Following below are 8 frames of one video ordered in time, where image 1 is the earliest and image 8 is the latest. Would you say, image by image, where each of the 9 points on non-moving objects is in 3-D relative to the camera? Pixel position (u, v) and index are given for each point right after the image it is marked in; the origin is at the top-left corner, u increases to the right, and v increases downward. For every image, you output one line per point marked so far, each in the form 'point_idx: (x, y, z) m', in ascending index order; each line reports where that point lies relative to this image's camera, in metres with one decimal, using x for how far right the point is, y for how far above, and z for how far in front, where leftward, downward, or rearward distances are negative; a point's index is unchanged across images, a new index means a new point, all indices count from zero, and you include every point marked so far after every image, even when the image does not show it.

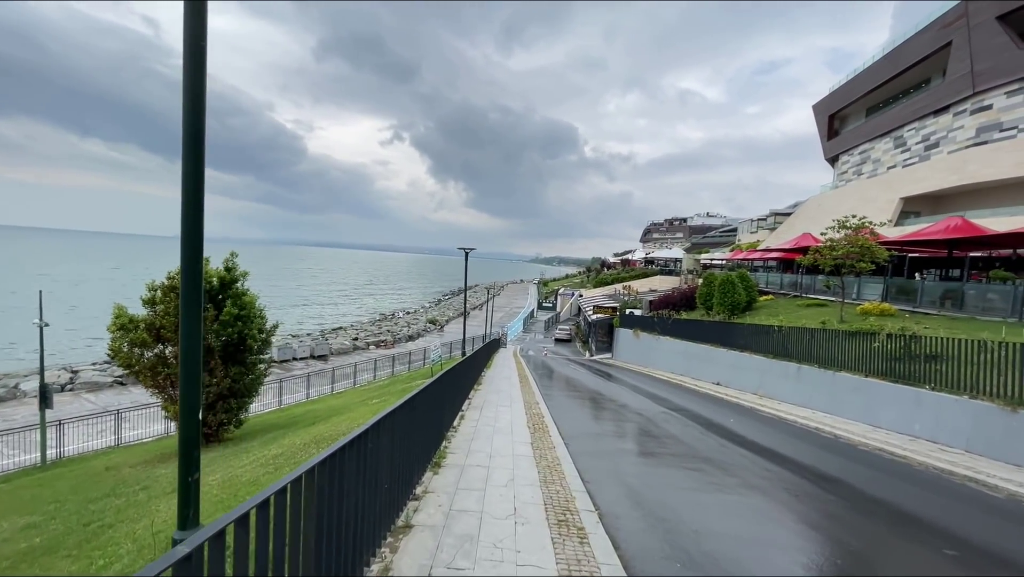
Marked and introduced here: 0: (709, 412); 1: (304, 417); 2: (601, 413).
0: (+5.5, -3.5, +12.2) m
1: (-7.7, -4.8, +16.2) m
2: (+2.6, -3.5, +12.7) m
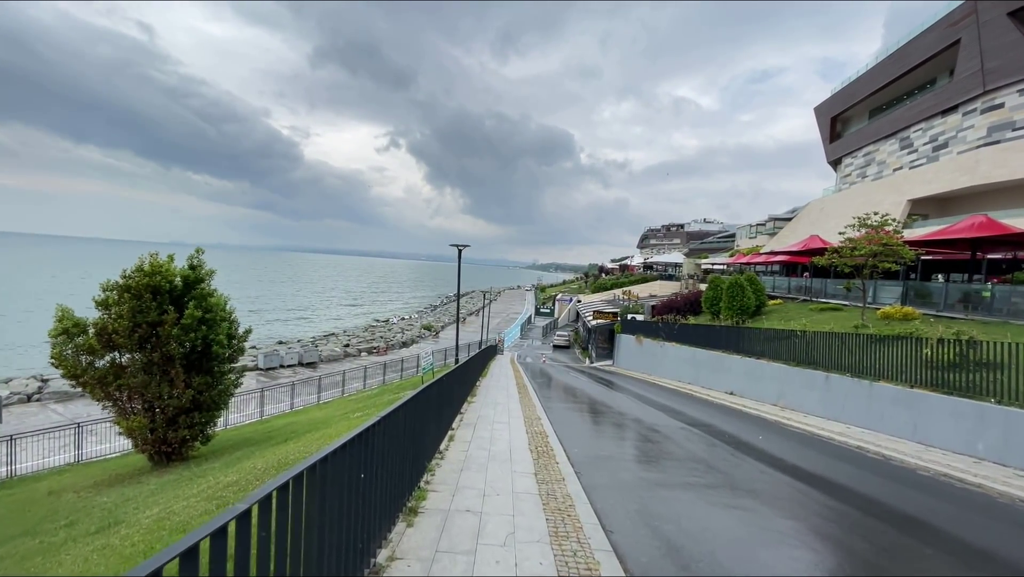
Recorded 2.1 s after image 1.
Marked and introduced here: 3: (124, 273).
0: (+5.5, -3.5, +10.9) m
1: (-7.8, -4.9, +14.7) m
2: (+2.5, -3.5, +11.3) m
3: (-10.4, +0.4, +11.7) m
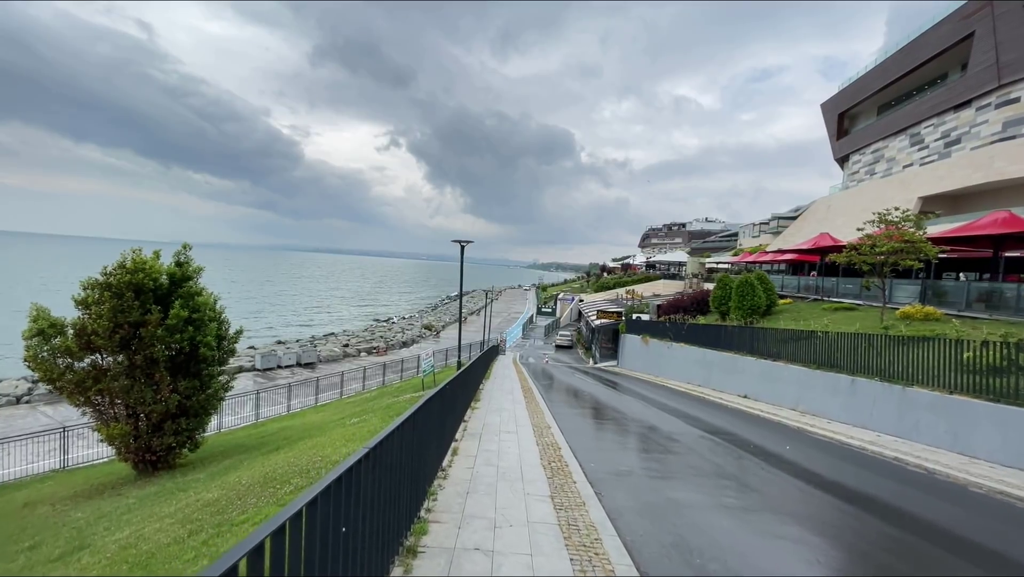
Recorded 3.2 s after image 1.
0: (+5.6, -3.4, +10.1) m
1: (-7.6, -4.8, +14.0) m
2: (+2.7, -3.5, +10.6) m
3: (-10.2, +0.5, +10.9) m
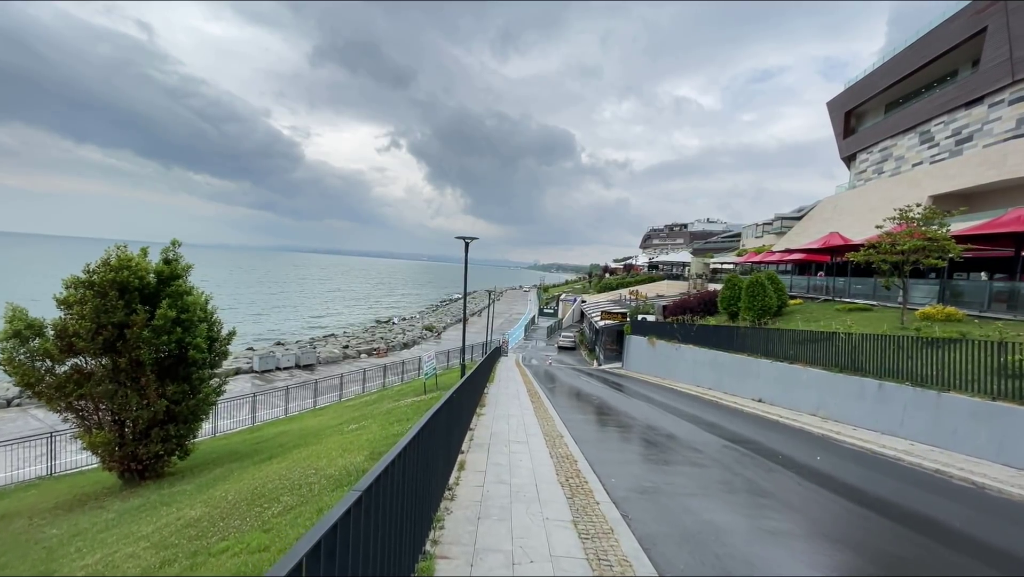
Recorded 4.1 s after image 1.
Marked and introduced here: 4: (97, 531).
0: (+5.8, -3.4, +9.5) m
1: (-7.5, -4.8, +13.3) m
2: (+2.9, -3.4, +9.9) m
3: (-10.1, +0.5, +10.3) m
4: (-7.0, -4.1, +7.3) m
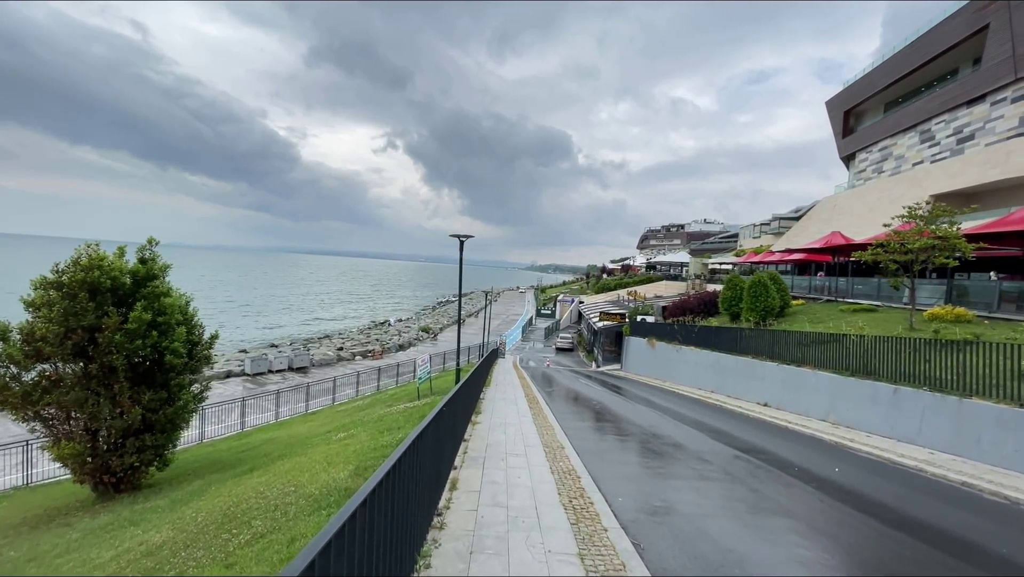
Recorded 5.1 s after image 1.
0: (+5.8, -3.4, +8.9) m
1: (-7.5, -4.8, +12.7) m
2: (+2.8, -3.4, +9.4) m
3: (-10.1, +0.5, +9.7) m
4: (-7.0, -4.1, +6.7) m
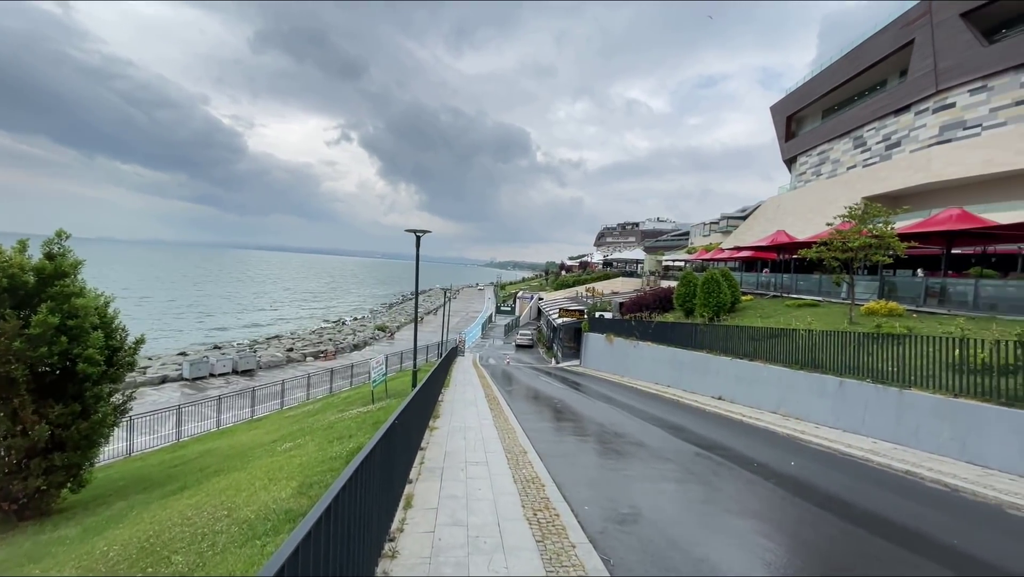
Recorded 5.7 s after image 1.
0: (+5.0, -3.3, +9.1) m
1: (-8.6, -4.8, +11.6) m
2: (+2.0, -3.4, +9.2) m
3: (-10.9, +0.5, +8.3) m
4: (-7.6, -4.1, +5.6) m
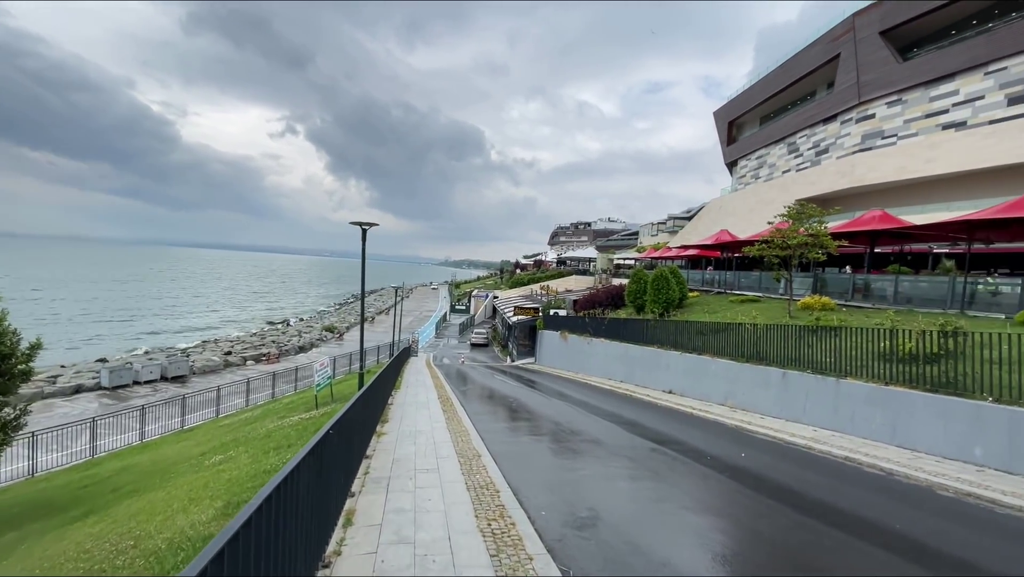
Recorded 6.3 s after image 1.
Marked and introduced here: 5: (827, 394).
0: (+4.0, -3.2, +9.2) m
1: (-9.8, -4.7, +10.3) m
2: (+1.0, -3.3, +9.0) m
3: (-11.7, +0.5, +6.8) m
4: (-8.1, -4.1, +4.5) m
5: (+7.3, -2.4, +10.1) m
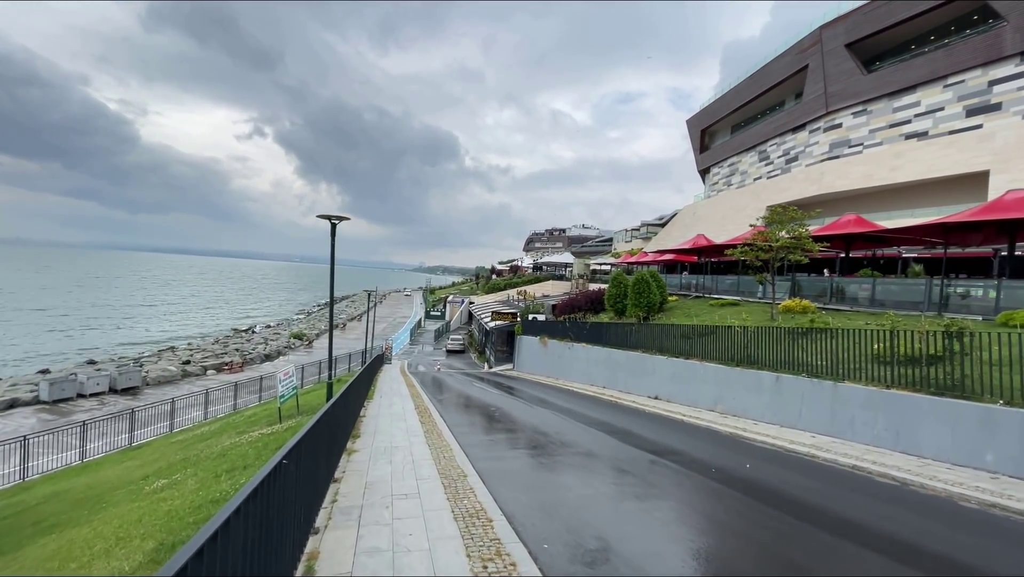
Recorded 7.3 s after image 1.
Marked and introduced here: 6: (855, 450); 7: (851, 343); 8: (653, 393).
0: (+3.7, -3.2, +8.6) m
1: (-10.1, -4.7, +8.9) m
2: (+0.8, -3.3, +8.3) m
3: (-11.8, +0.5, +5.3) m
4: (-8.1, -4.0, +3.2) m
5: (+7.0, -2.4, +9.8) m
6: (+6.7, -3.2, +8.6) m
7: (+7.7, -1.3, +10.0) m
8: (+5.1, -3.8, +15.8) m
